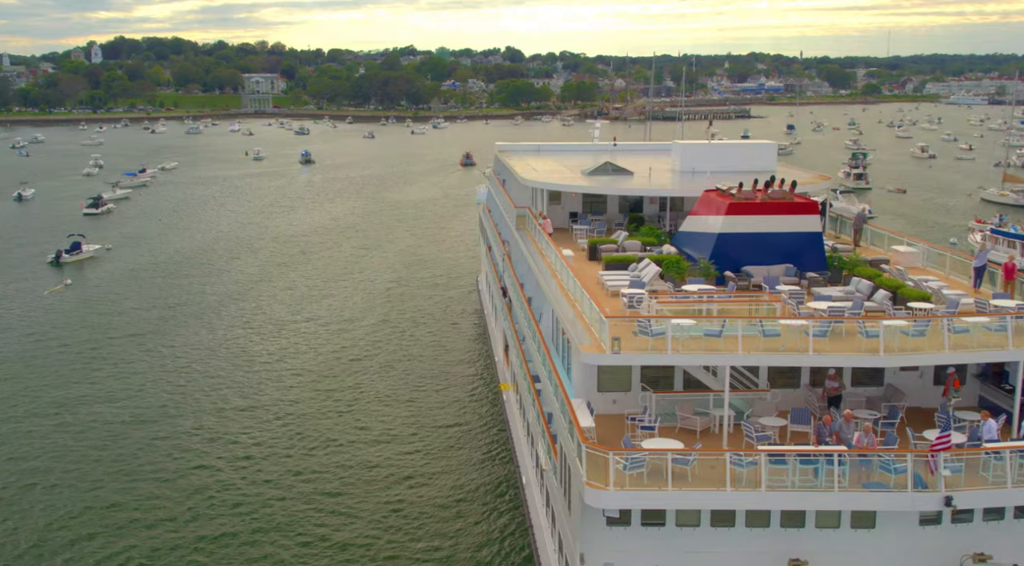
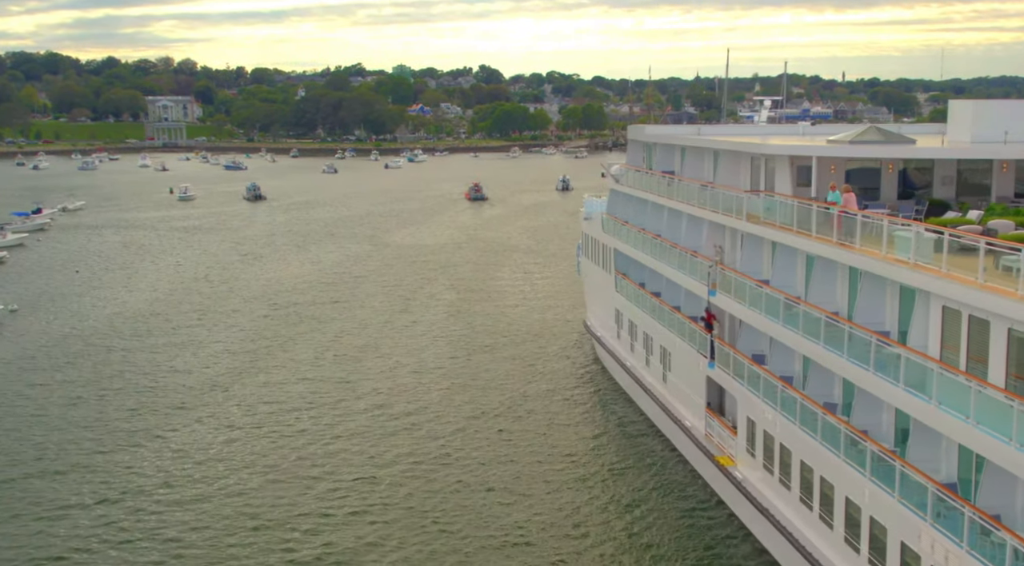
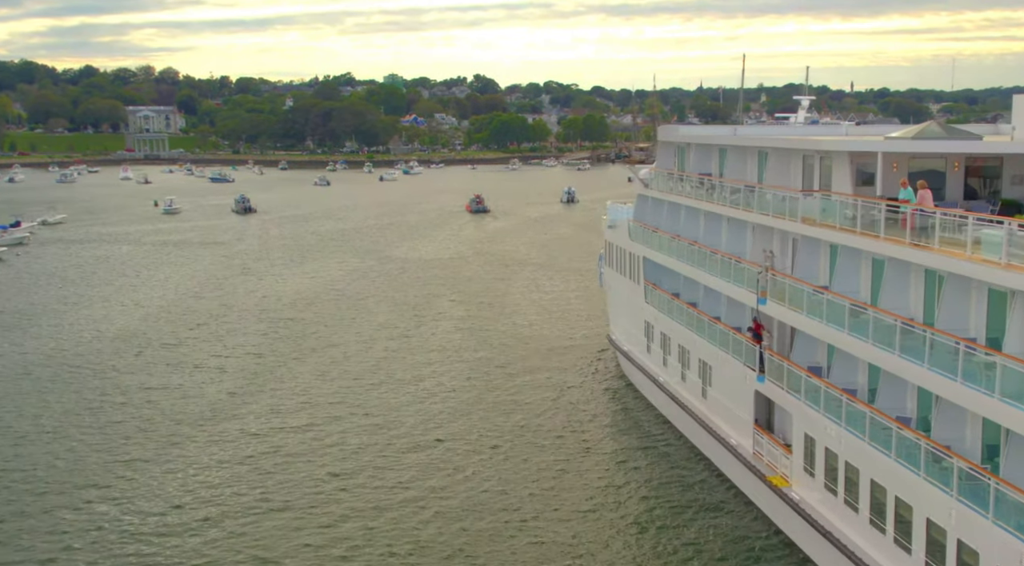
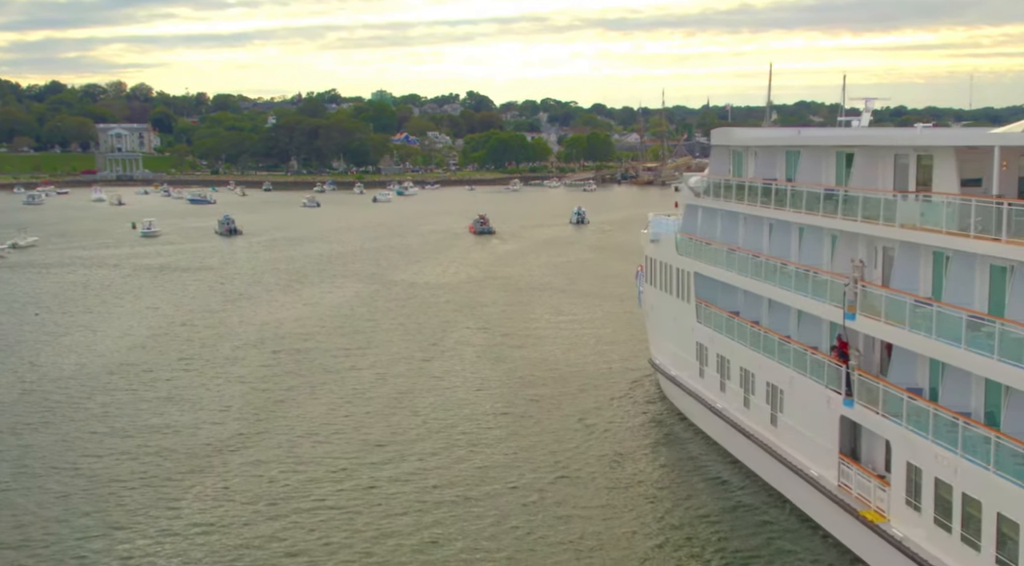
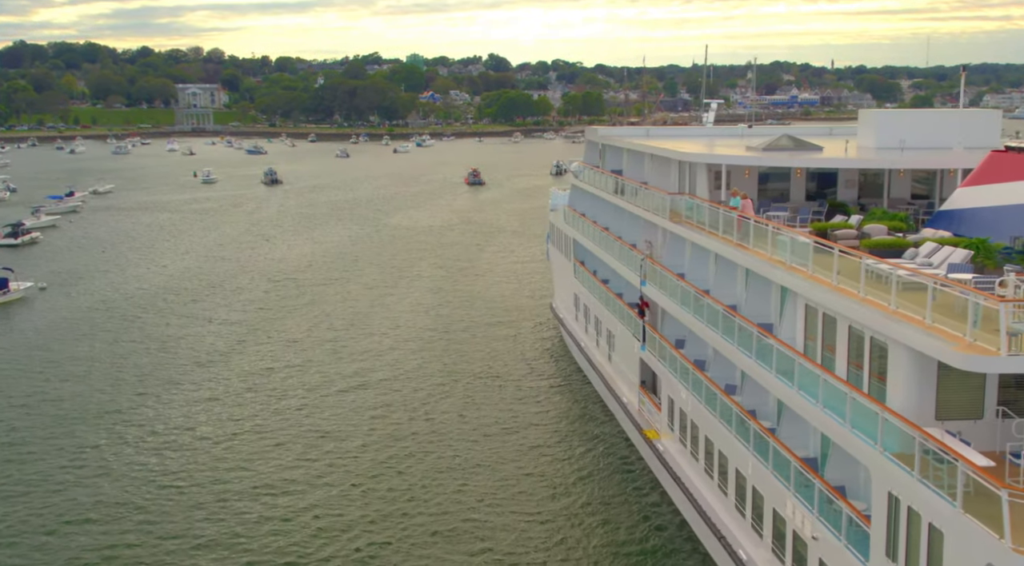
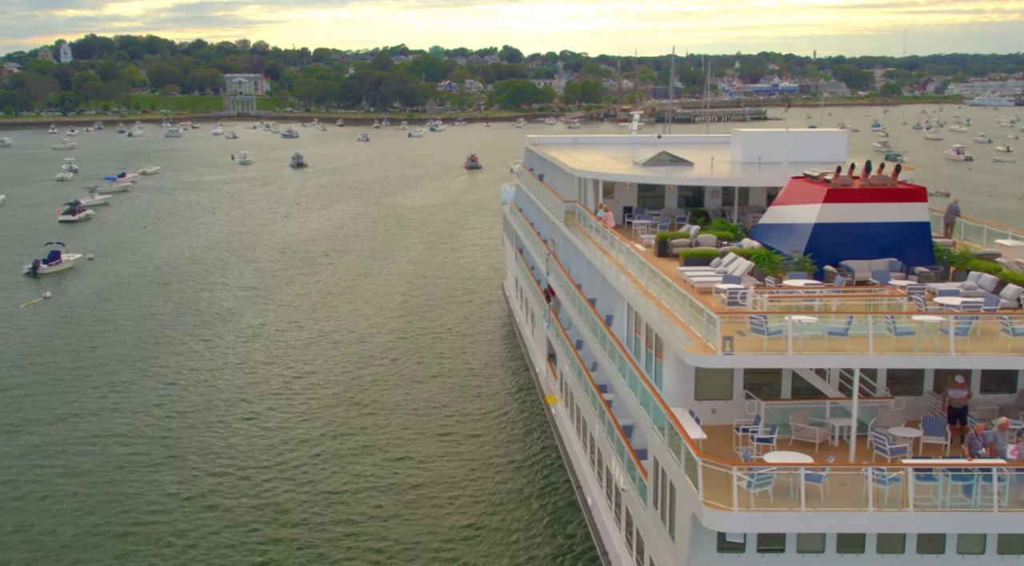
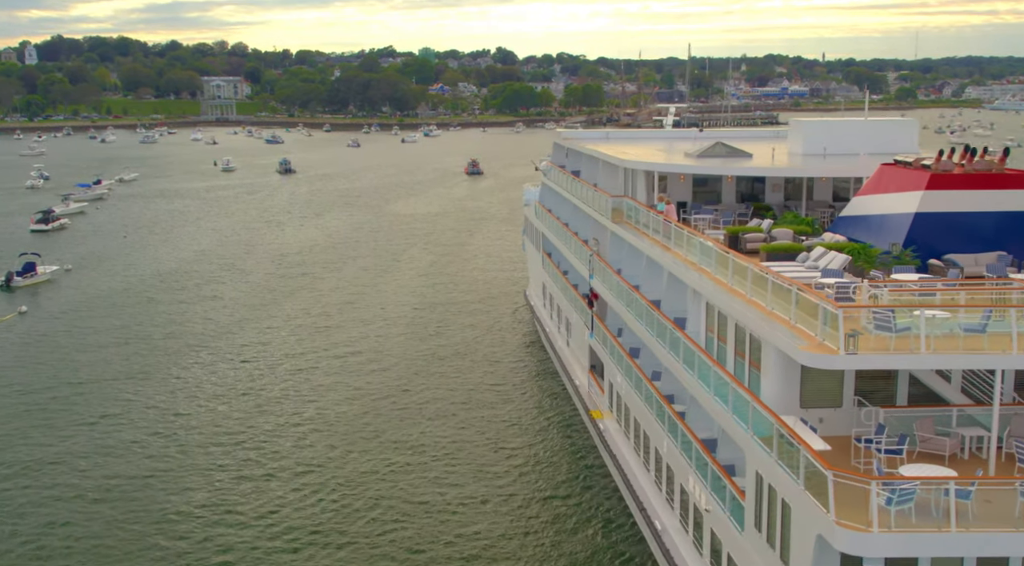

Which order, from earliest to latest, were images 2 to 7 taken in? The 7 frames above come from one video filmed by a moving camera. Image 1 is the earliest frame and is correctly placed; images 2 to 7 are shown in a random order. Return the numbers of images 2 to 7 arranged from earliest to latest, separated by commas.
6, 7, 5, 2, 3, 4
